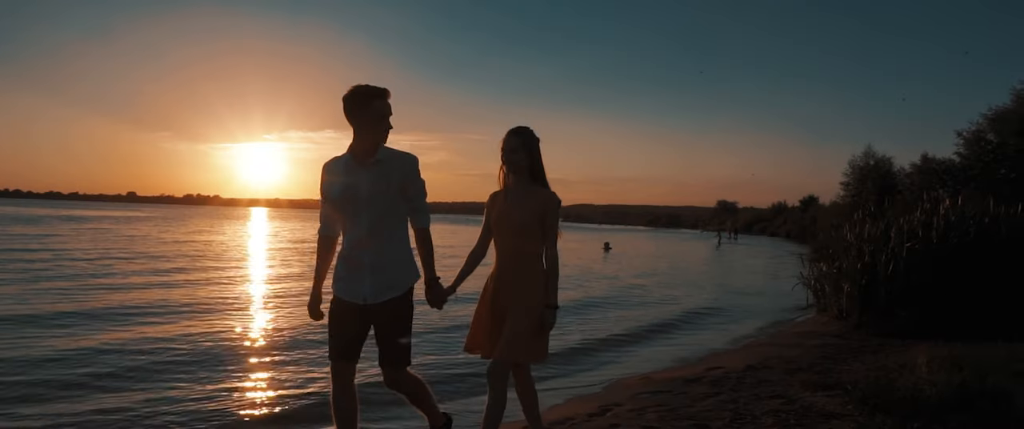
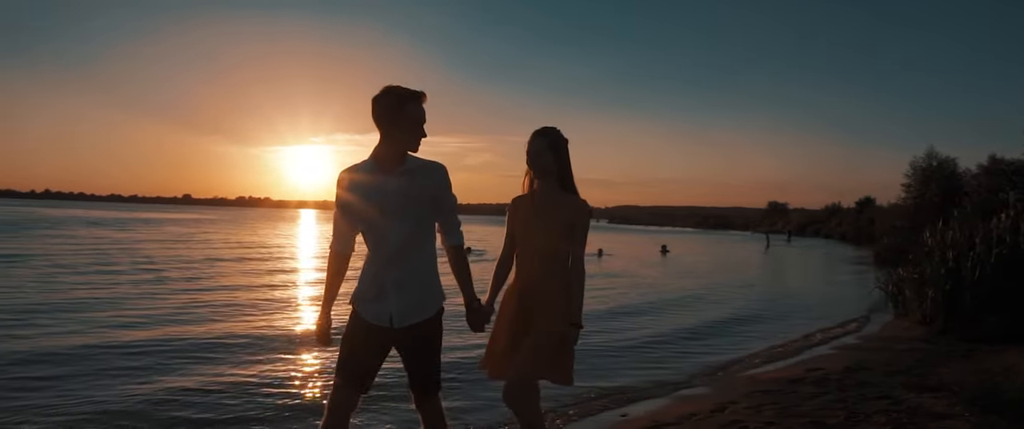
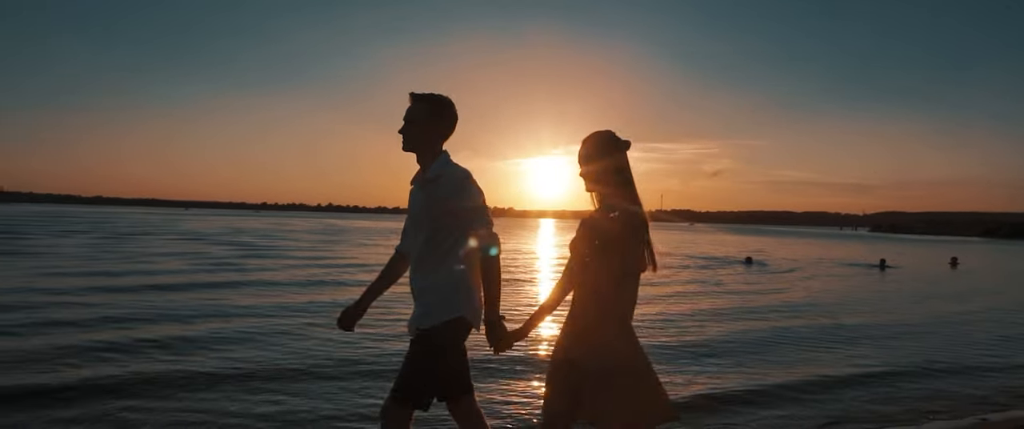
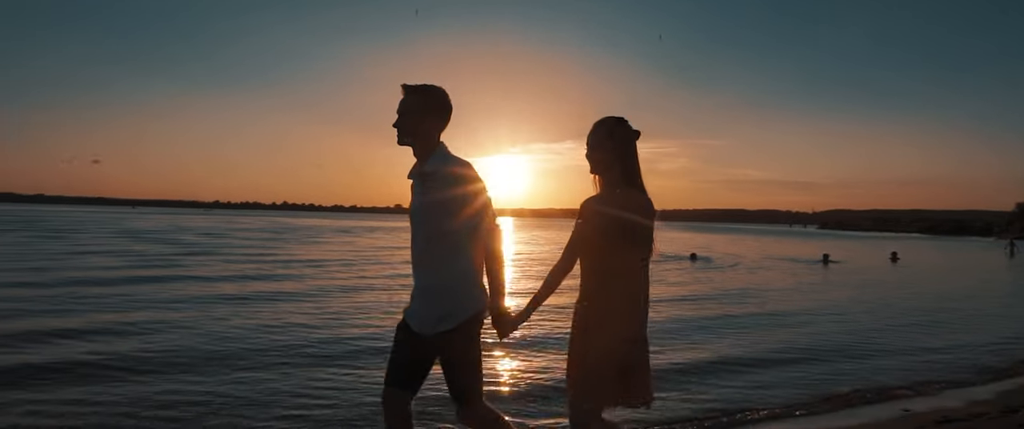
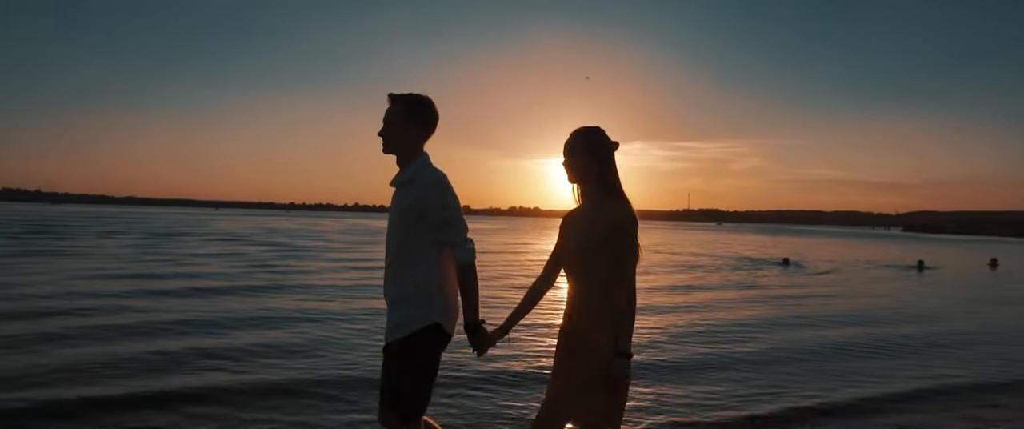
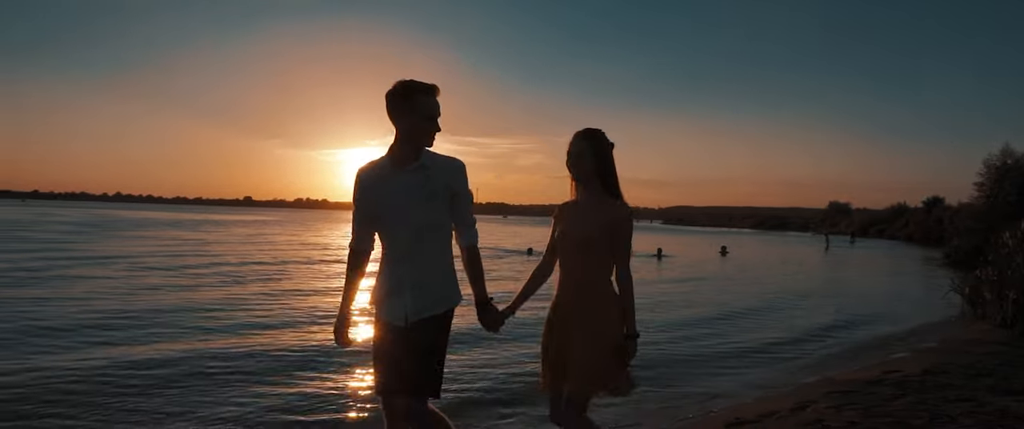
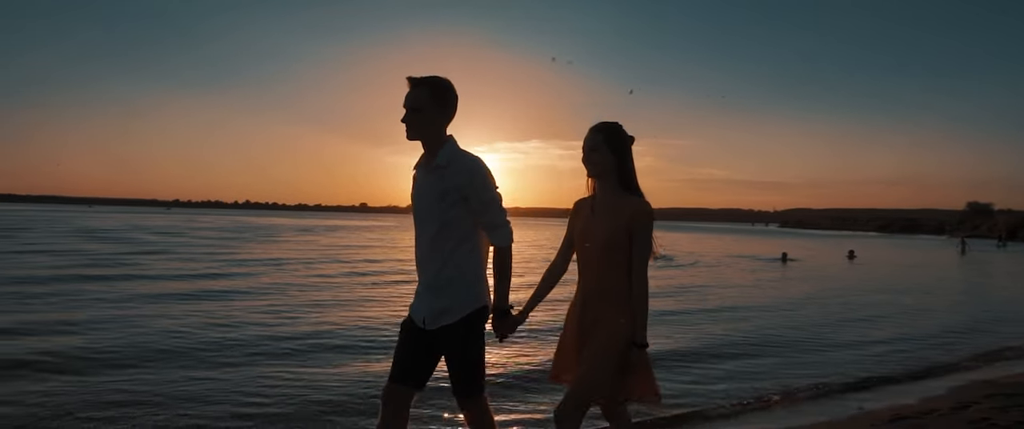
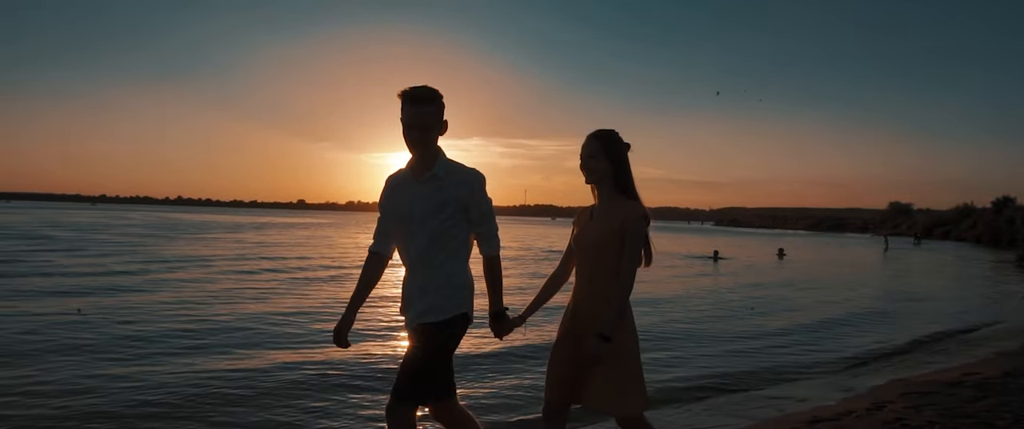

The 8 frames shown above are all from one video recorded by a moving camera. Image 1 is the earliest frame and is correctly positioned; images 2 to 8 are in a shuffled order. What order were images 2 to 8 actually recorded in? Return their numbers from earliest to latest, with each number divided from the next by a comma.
2, 6, 8, 7, 4, 3, 5
